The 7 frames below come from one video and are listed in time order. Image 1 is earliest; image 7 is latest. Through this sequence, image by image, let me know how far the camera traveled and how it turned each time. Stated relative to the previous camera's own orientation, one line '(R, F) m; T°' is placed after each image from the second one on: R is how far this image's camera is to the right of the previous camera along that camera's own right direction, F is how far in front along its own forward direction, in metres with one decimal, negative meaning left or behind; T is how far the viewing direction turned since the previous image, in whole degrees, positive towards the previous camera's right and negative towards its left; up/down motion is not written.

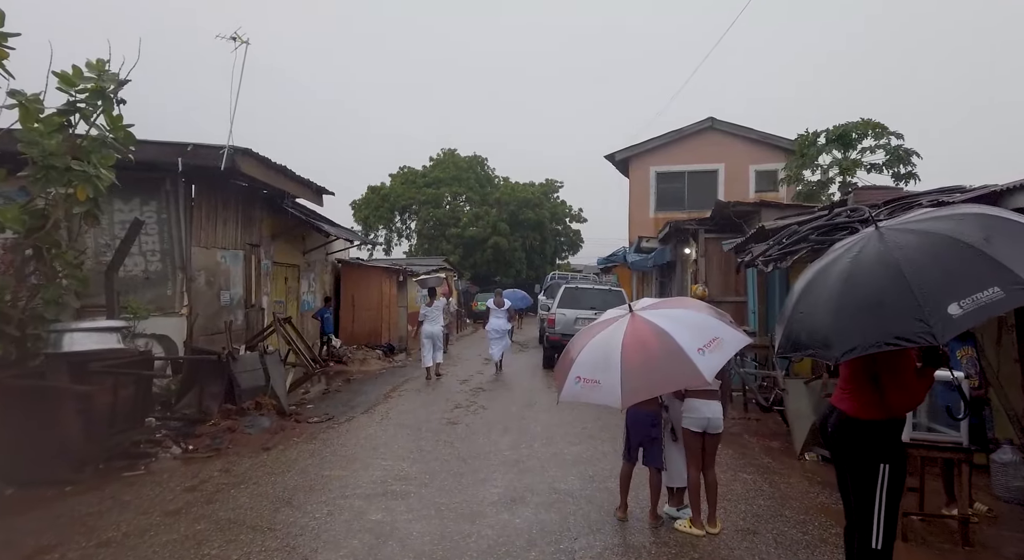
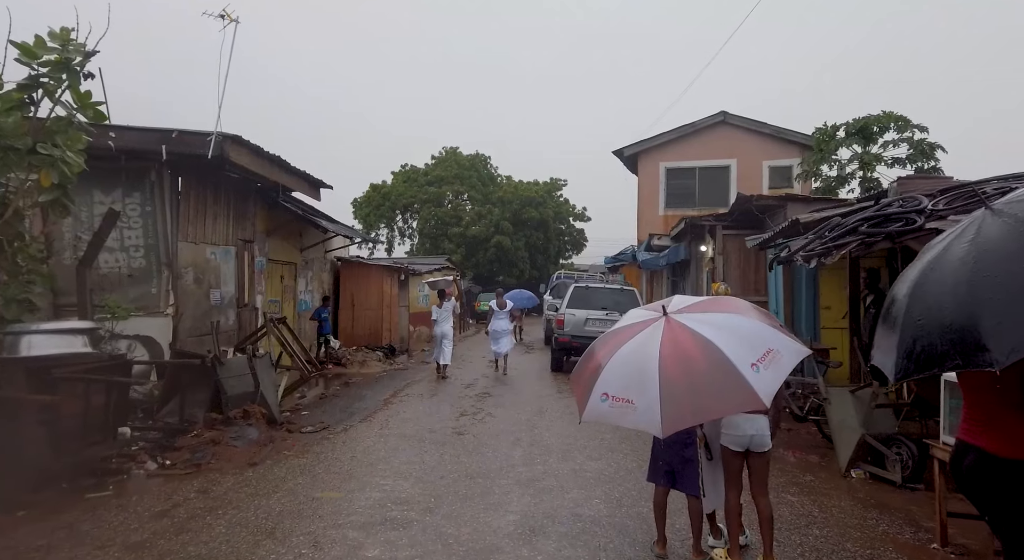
(-0.1, +0.6) m; 0°
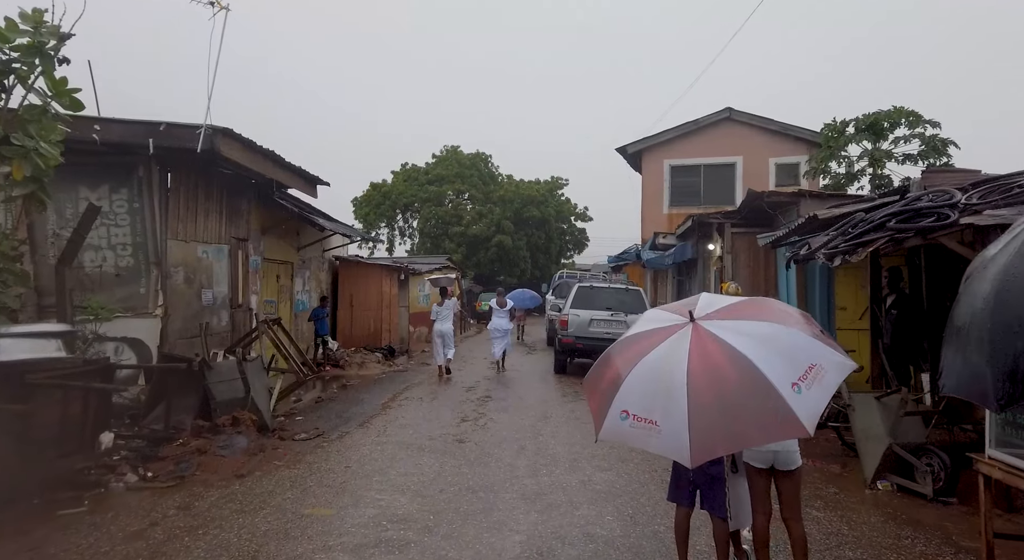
(0.0, +0.3) m; 0°
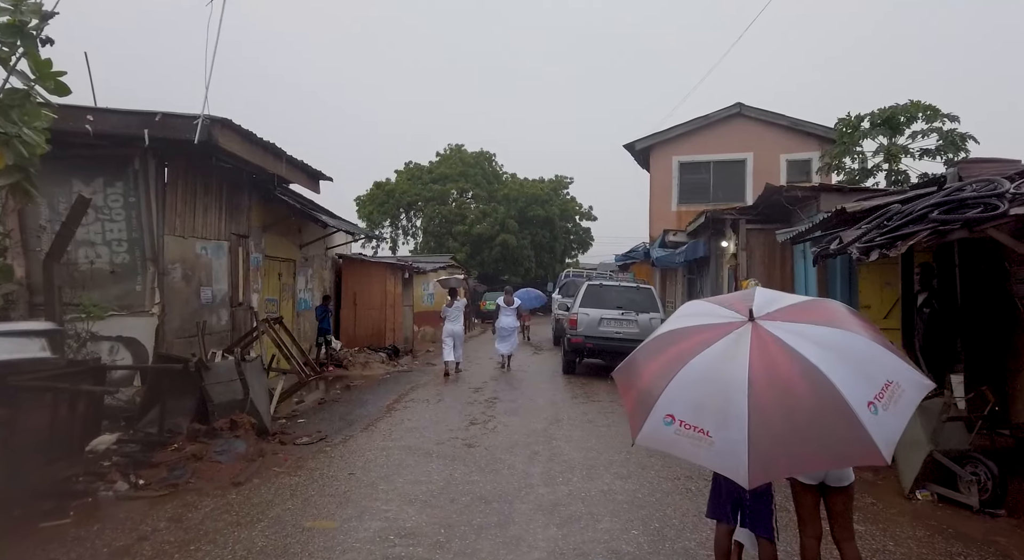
(-0.1, +0.3) m; 0°
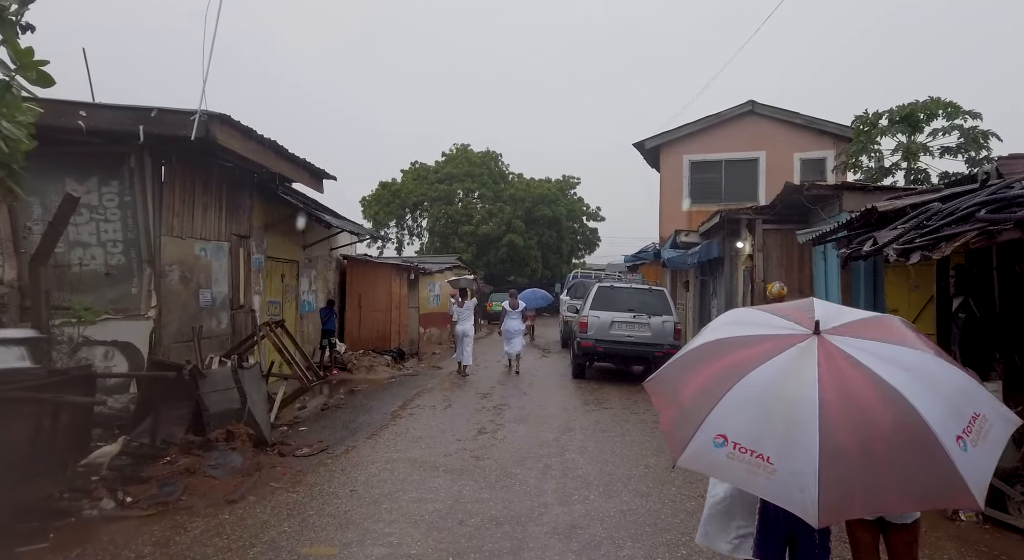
(-0.1, +0.3) m; -1°
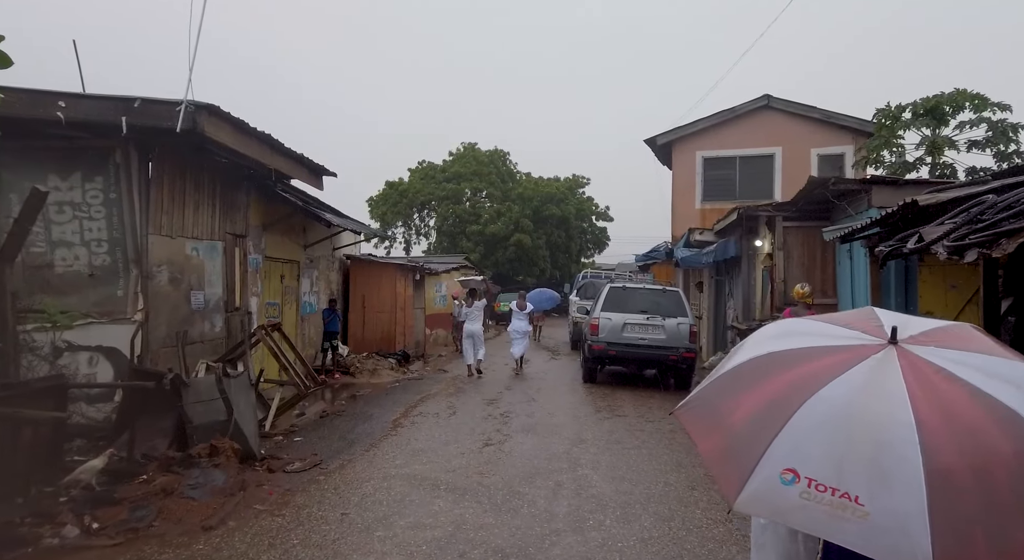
(0.0, +0.5) m; -1°
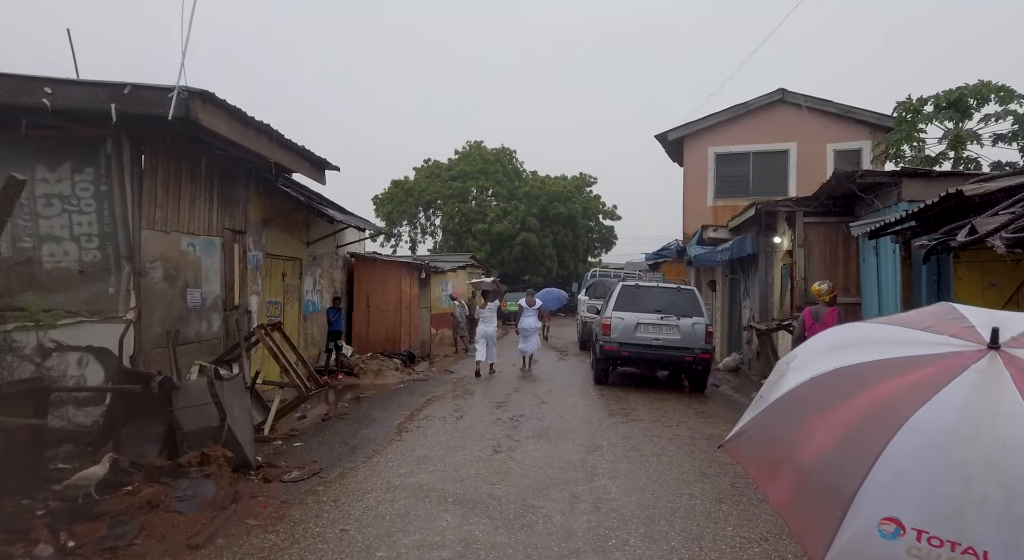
(-0.1, +0.4) m; -1°
